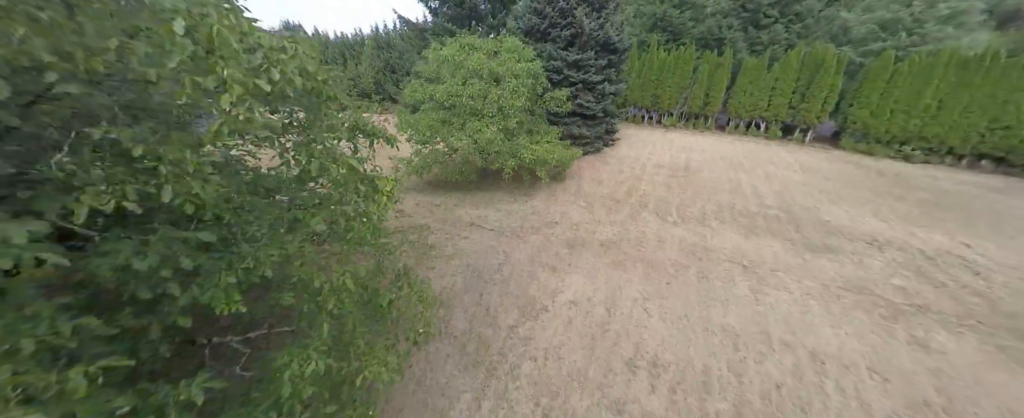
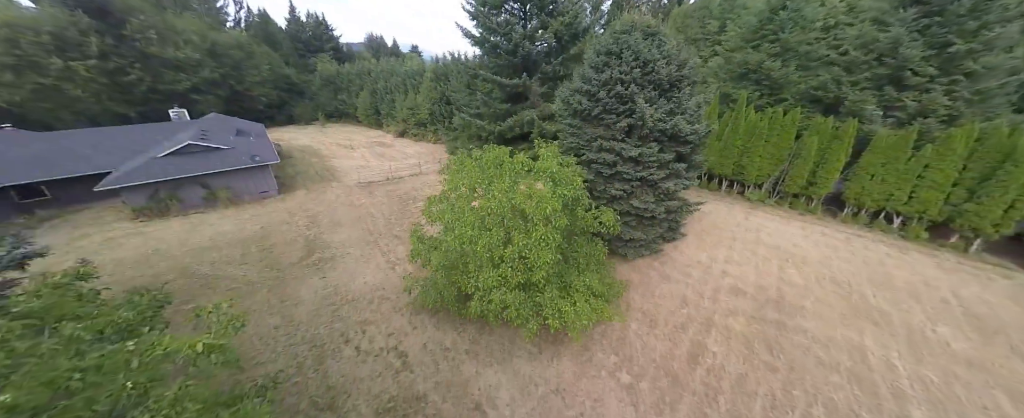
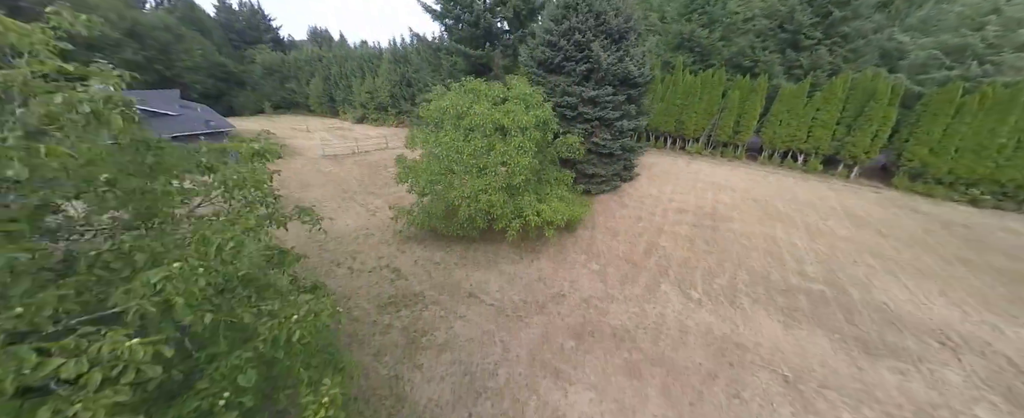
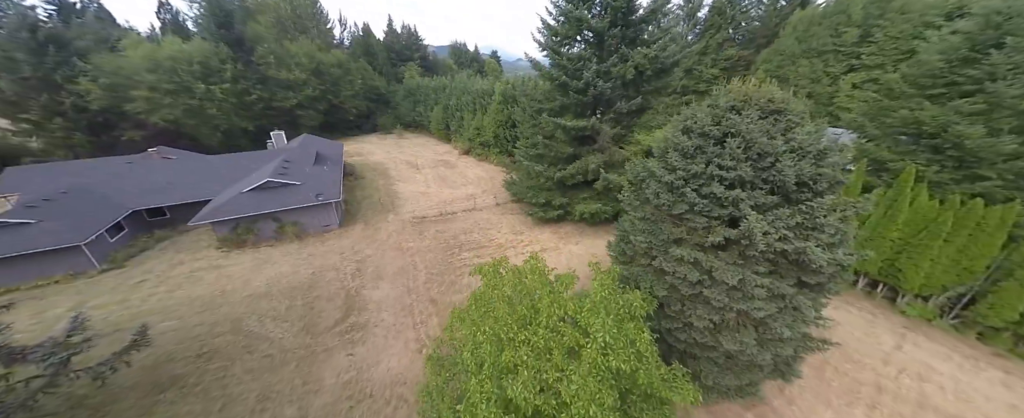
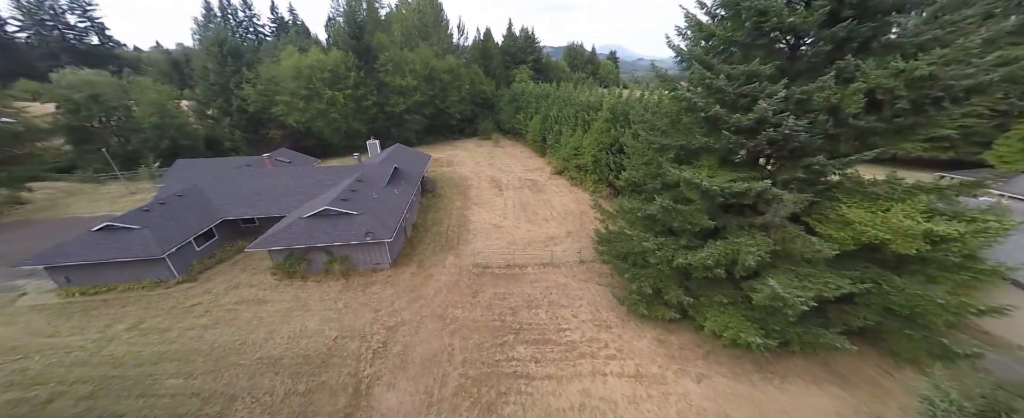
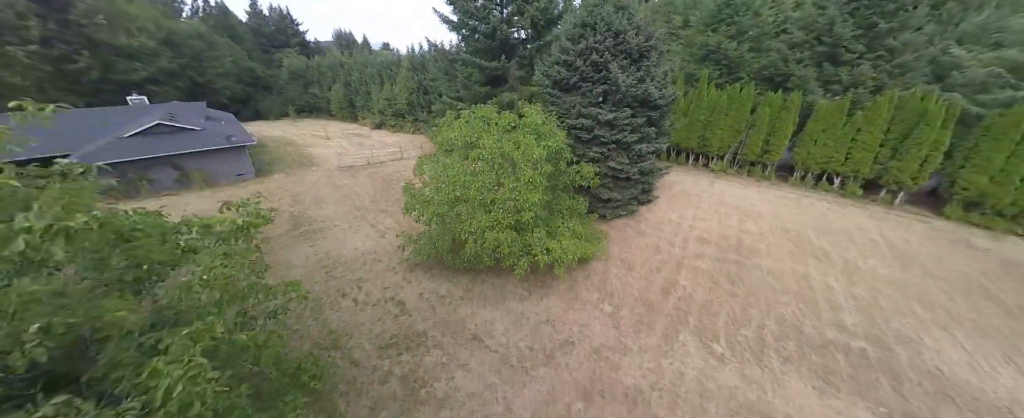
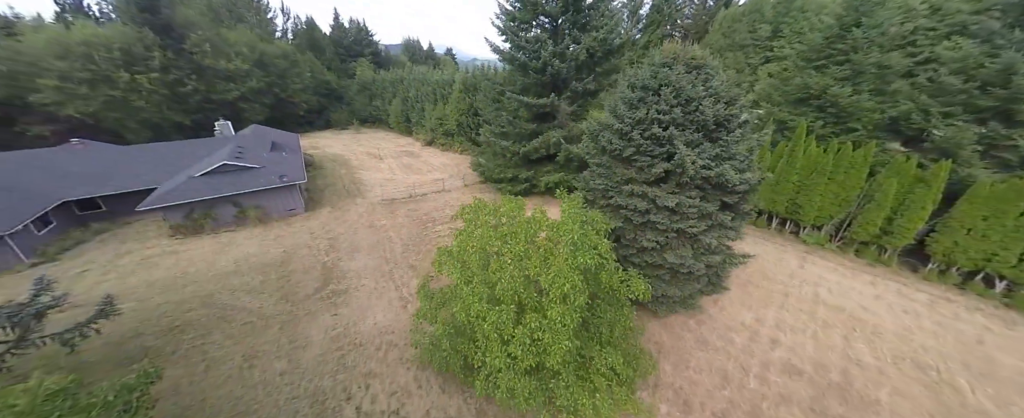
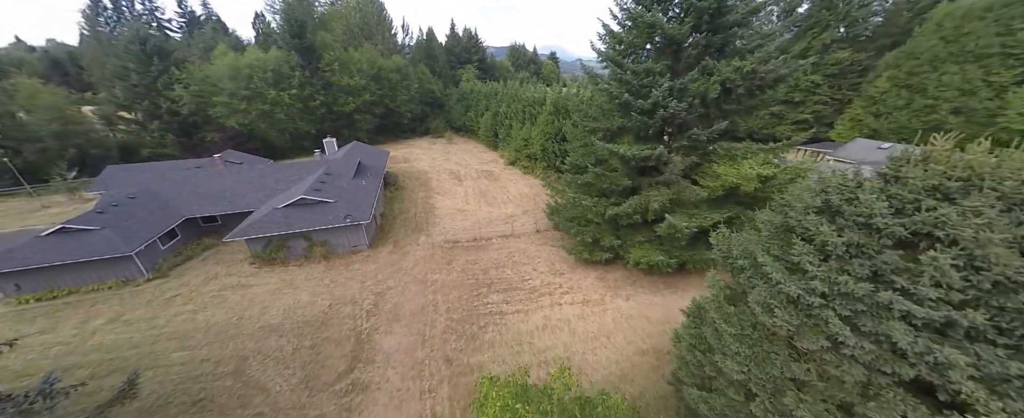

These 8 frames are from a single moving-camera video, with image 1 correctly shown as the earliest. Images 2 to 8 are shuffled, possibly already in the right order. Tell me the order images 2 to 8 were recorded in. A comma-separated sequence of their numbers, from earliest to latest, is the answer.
3, 6, 2, 7, 4, 8, 5
